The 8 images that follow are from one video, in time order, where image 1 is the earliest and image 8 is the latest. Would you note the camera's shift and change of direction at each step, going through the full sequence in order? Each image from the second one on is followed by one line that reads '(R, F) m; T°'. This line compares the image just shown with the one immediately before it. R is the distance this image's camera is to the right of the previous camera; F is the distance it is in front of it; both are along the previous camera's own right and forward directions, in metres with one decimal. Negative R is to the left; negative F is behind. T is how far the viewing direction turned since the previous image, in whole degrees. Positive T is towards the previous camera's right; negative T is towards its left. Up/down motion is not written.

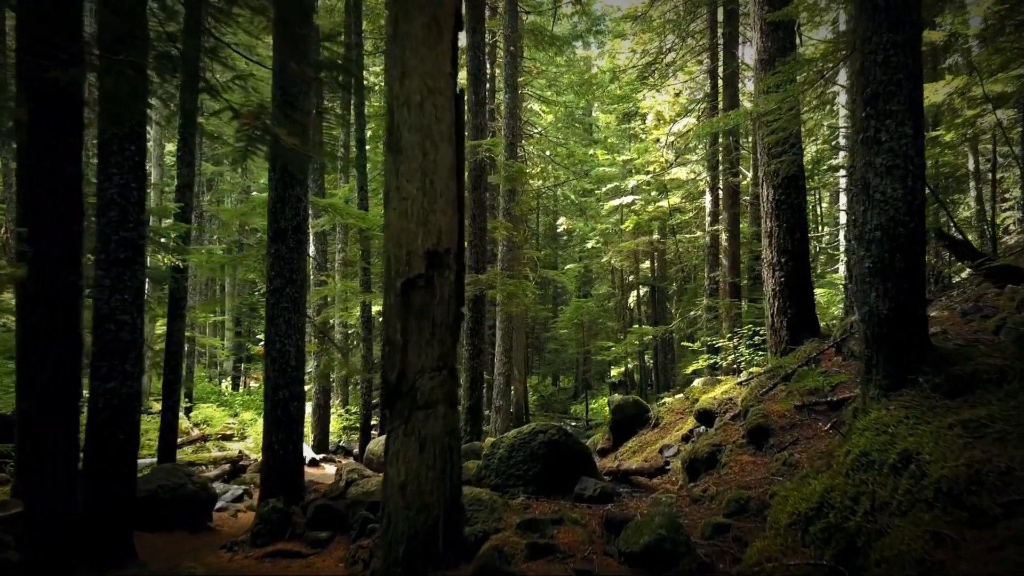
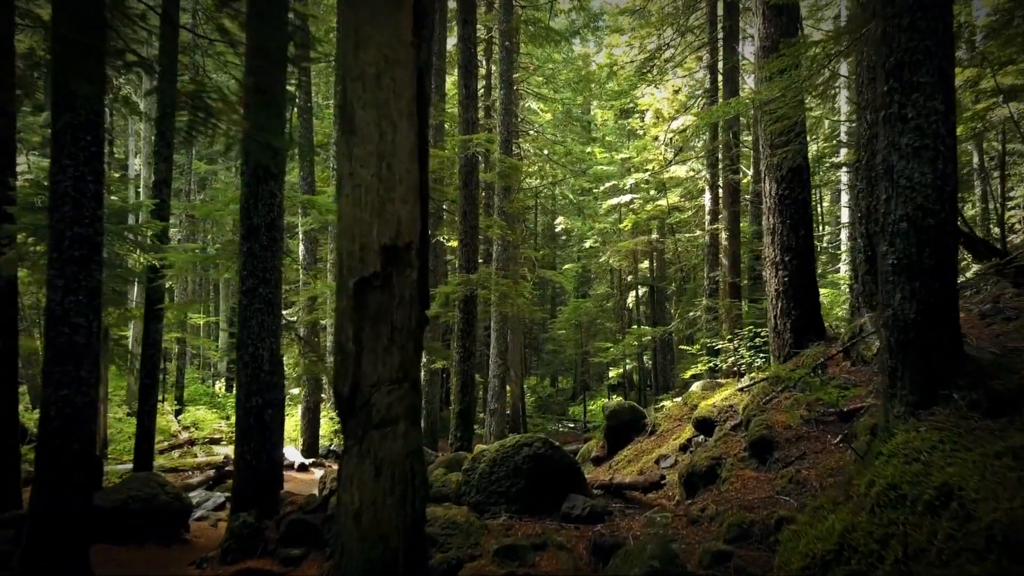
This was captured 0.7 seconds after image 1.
(+0.1, +0.4) m; 0°
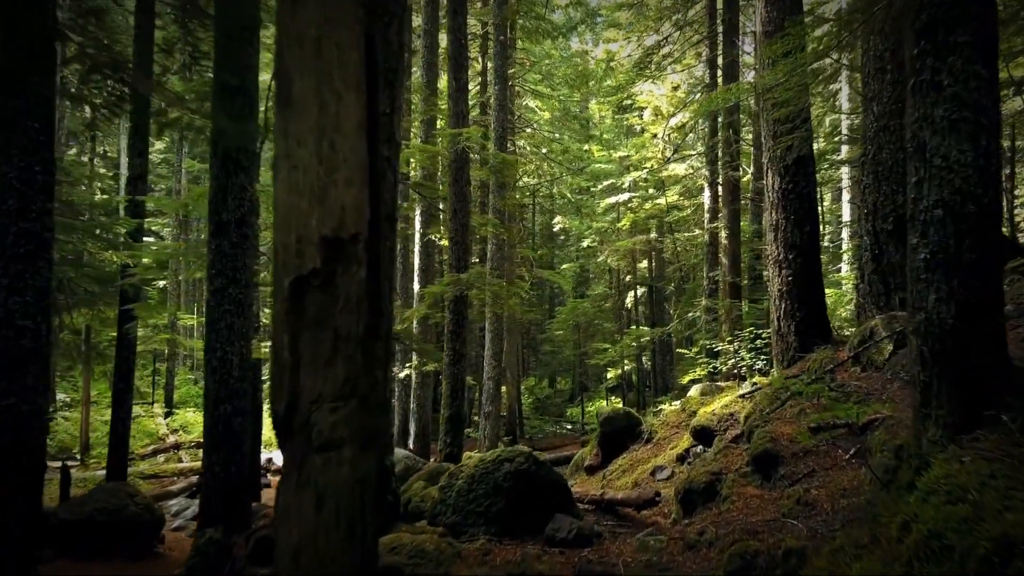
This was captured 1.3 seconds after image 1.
(+0.1, +0.4) m; 0°
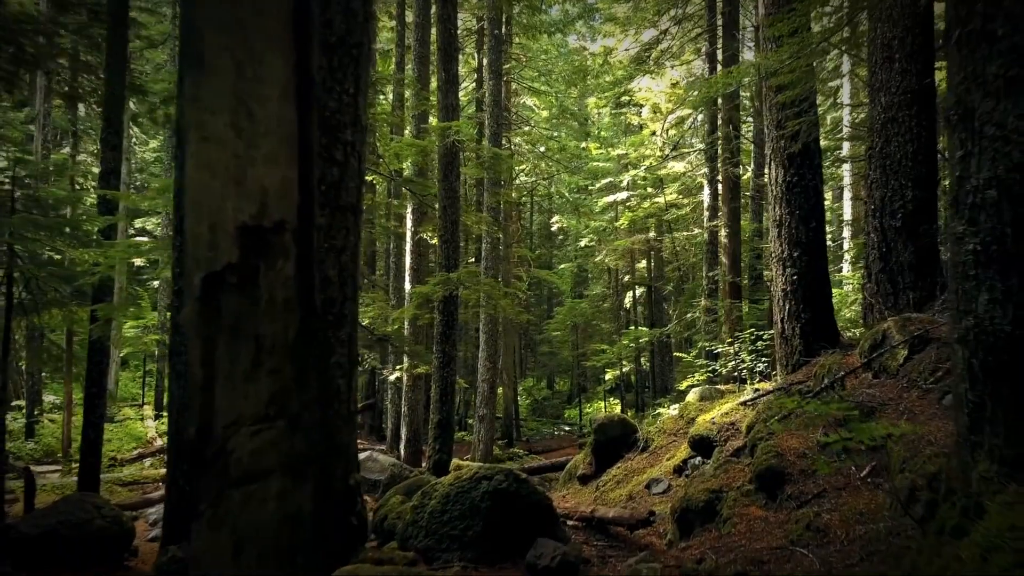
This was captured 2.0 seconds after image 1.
(+0.1, +0.4) m; 0°
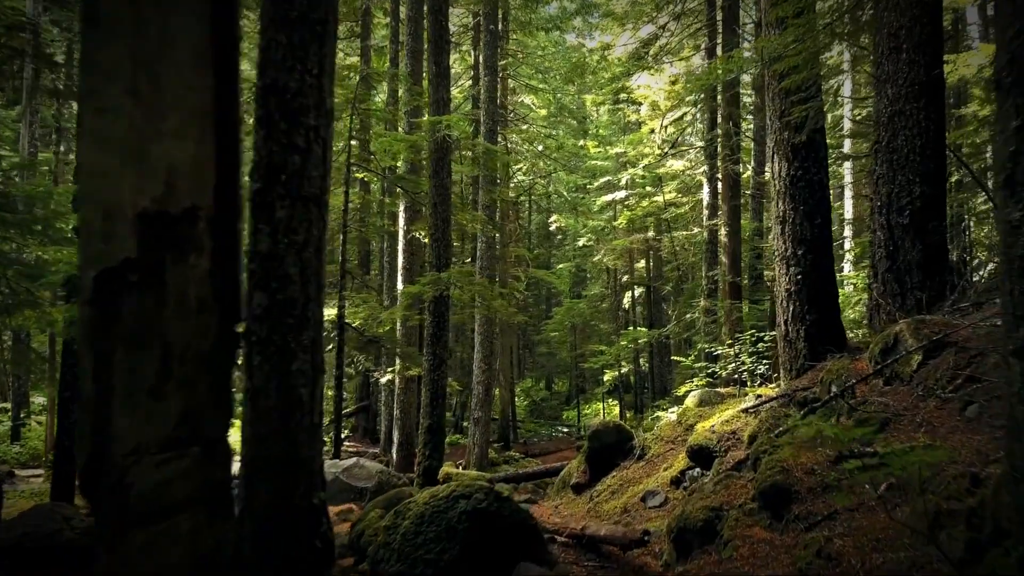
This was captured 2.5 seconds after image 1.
(+0.1, +0.3) m; 0°
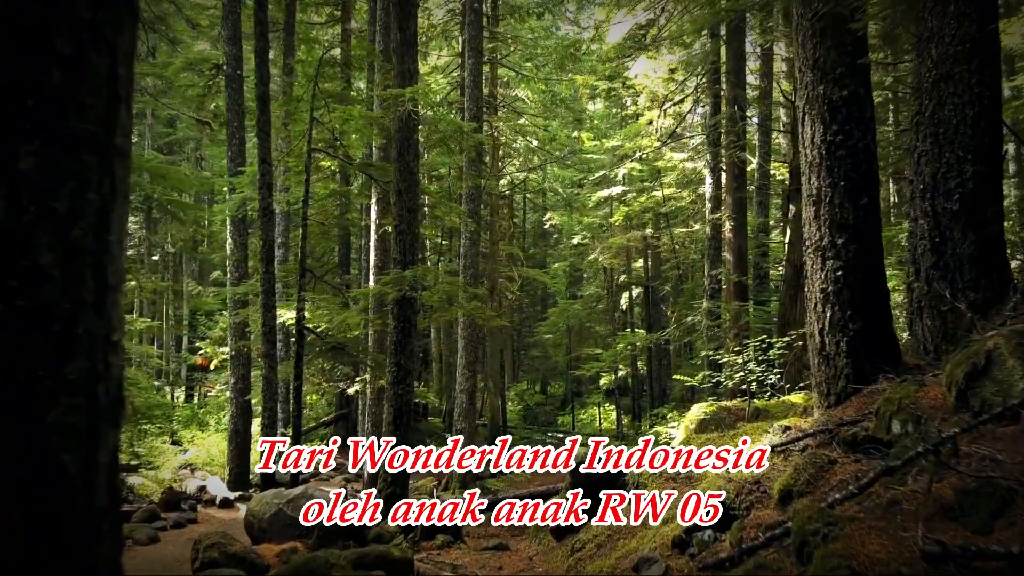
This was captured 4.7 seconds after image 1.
(+0.3, +1.2) m; 0°
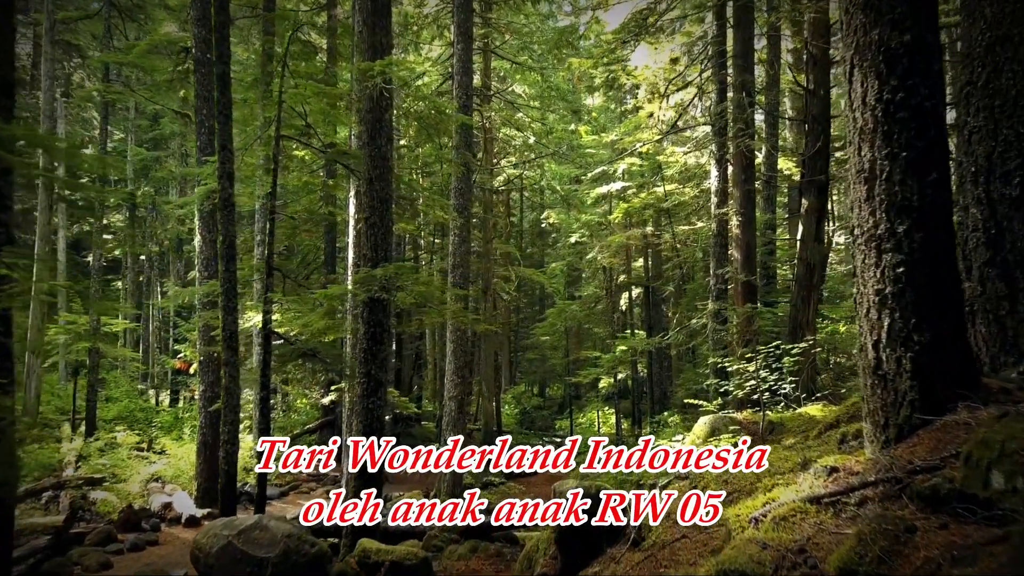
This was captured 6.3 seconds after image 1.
(+0.2, +0.9) m; 0°
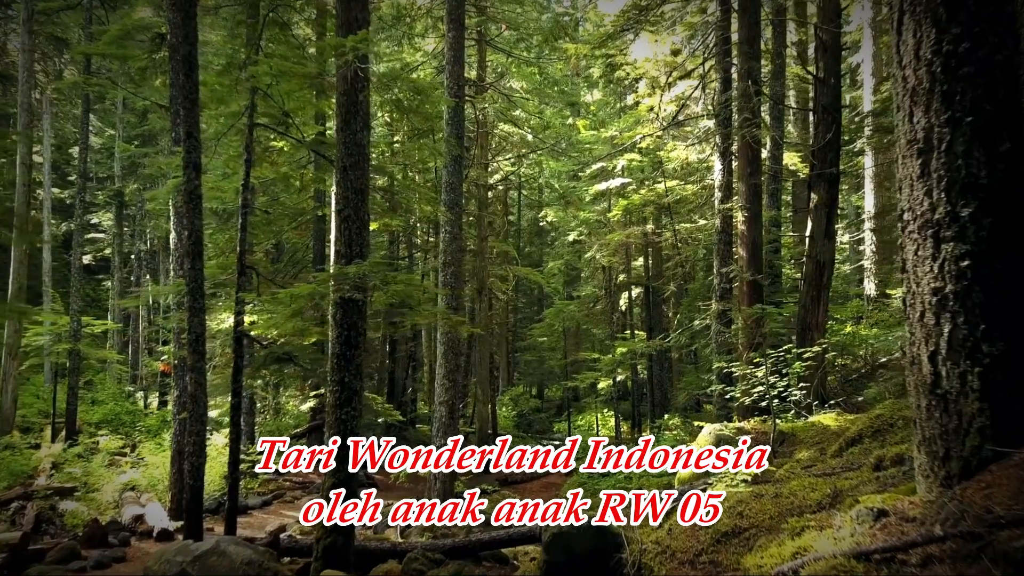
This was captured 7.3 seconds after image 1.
(+0.2, +0.6) m; 0°
